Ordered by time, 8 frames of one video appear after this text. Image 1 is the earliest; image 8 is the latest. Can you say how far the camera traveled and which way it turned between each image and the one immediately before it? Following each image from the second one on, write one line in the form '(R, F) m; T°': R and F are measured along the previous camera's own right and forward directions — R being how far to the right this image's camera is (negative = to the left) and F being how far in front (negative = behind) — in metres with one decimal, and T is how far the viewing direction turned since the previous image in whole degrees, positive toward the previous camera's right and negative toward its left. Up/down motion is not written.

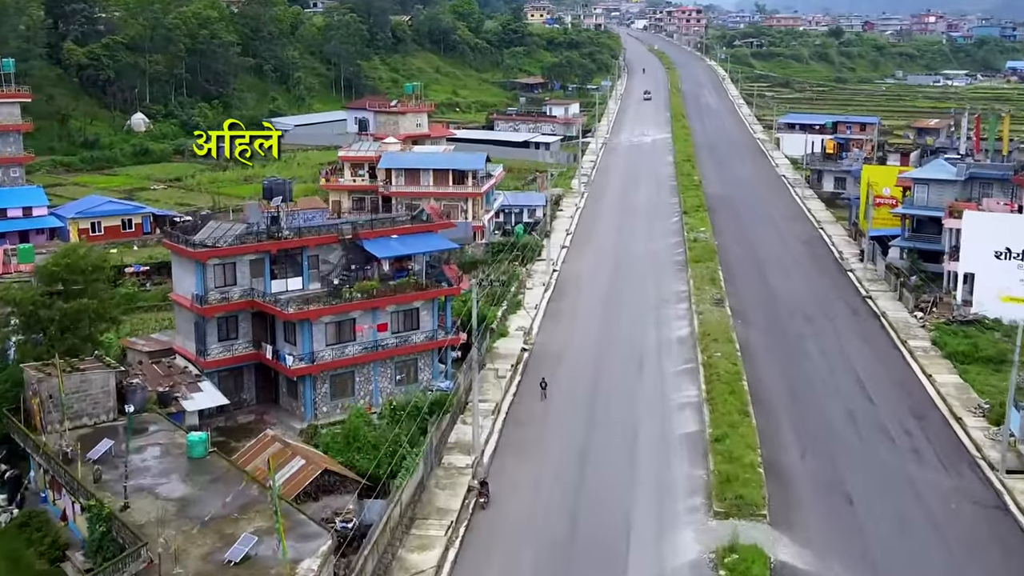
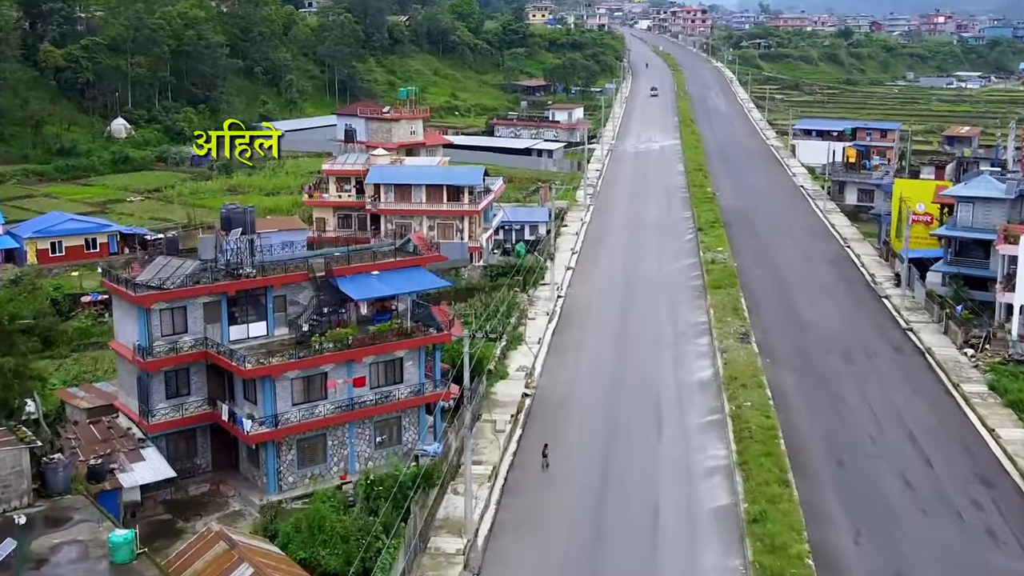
(0.0, +4.4) m; 0°
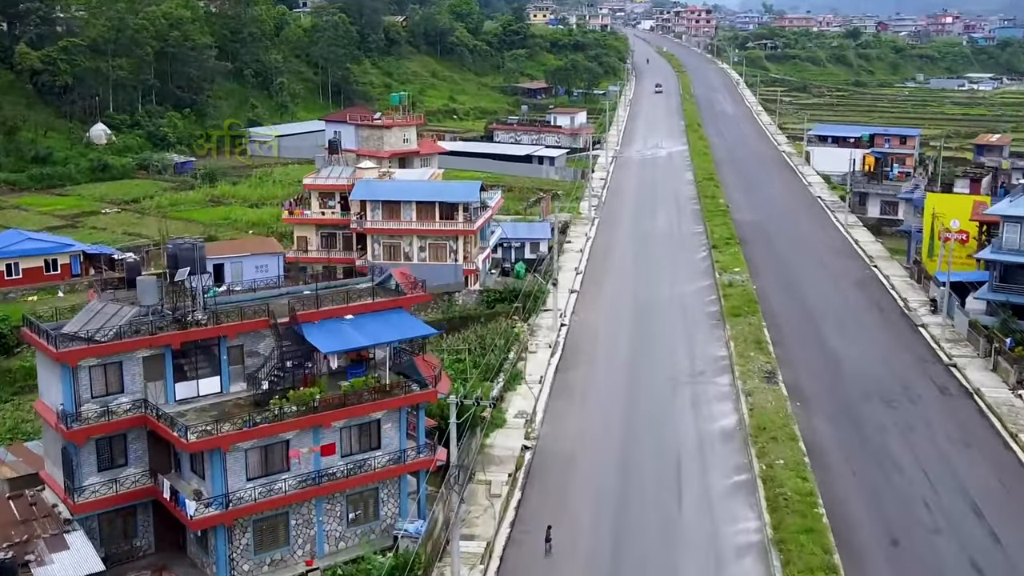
(+0.1, +3.9) m; 0°
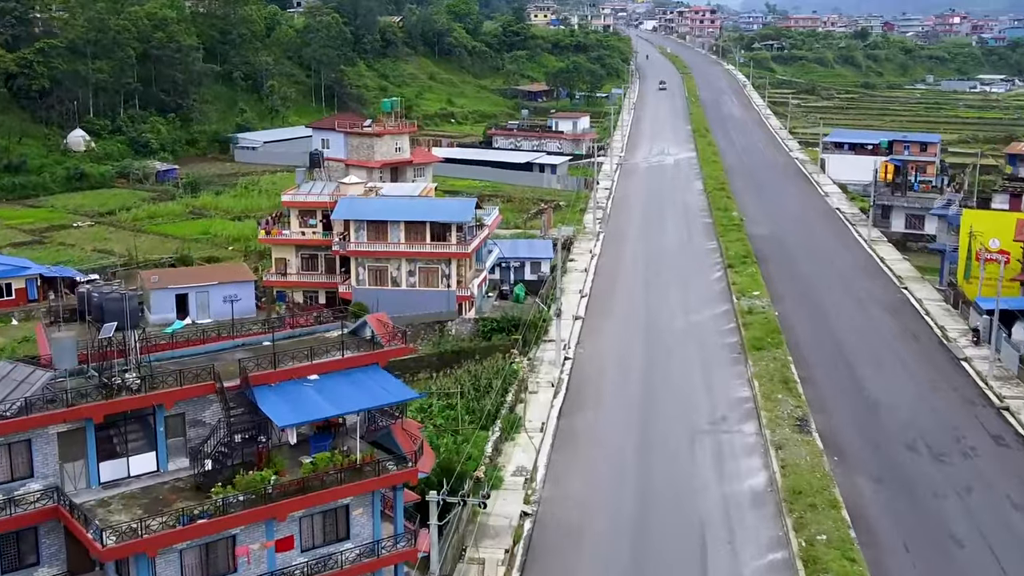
(+0.1, +3.8) m; 0°
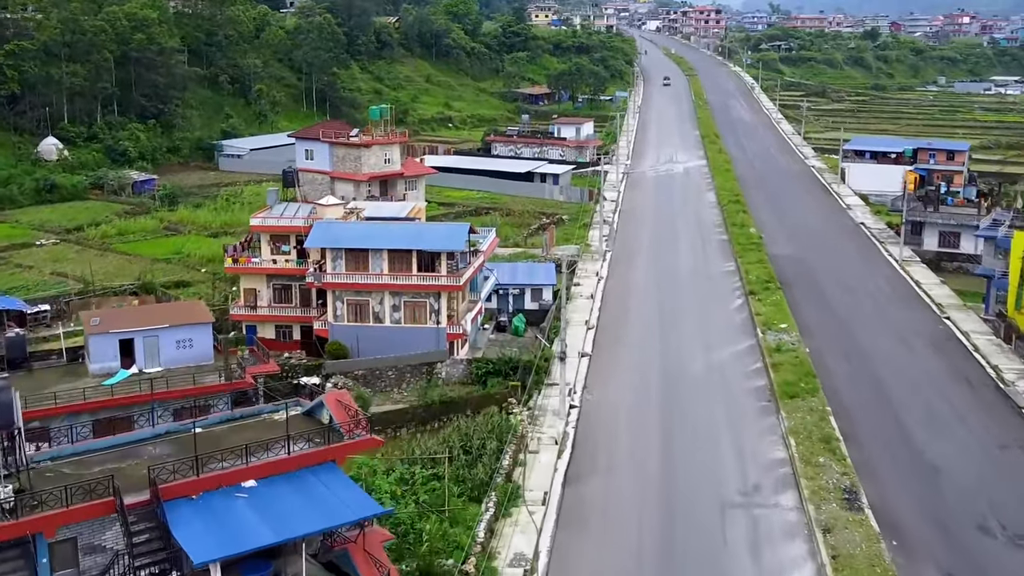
(+0.1, +4.4) m; 0°
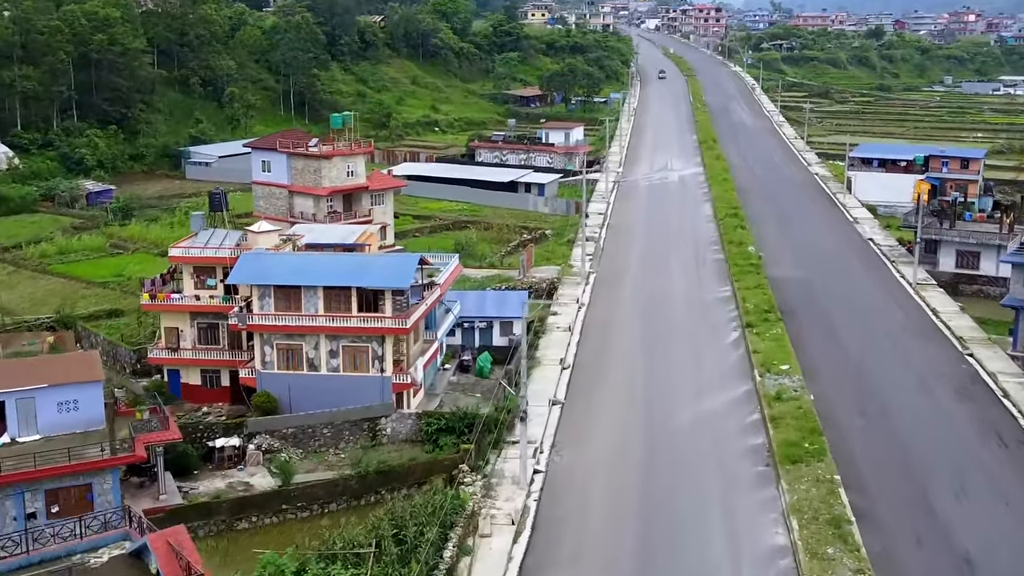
(+1.3, +4.6) m; 0°
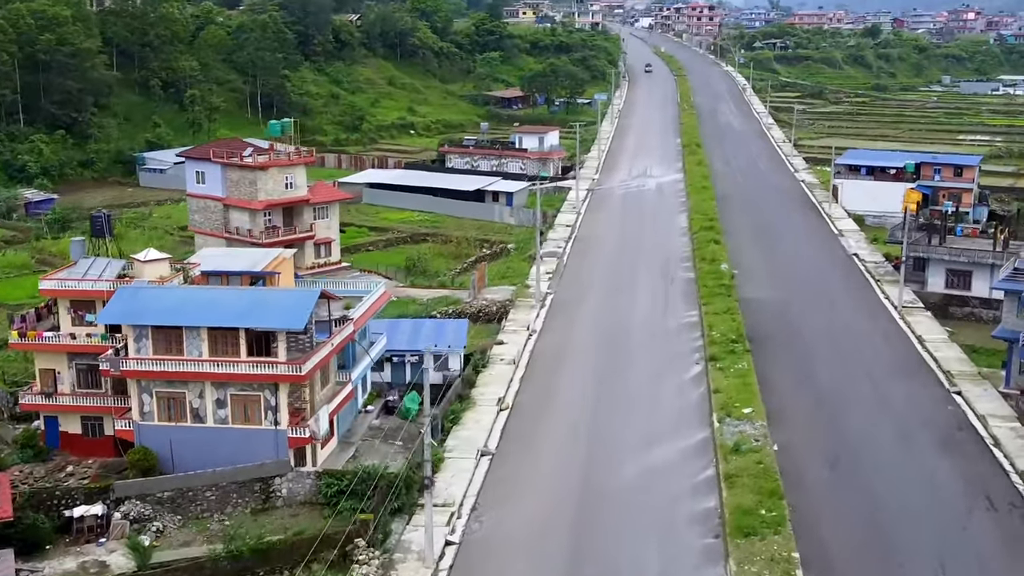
(+2.2, +3.7) m; 0°
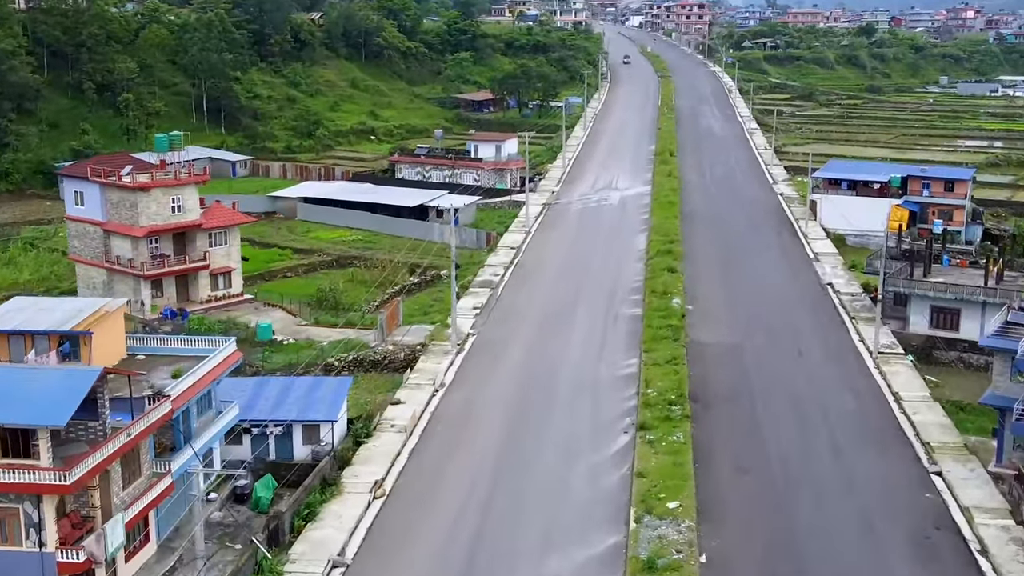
(+3.1, +5.7) m; 0°
